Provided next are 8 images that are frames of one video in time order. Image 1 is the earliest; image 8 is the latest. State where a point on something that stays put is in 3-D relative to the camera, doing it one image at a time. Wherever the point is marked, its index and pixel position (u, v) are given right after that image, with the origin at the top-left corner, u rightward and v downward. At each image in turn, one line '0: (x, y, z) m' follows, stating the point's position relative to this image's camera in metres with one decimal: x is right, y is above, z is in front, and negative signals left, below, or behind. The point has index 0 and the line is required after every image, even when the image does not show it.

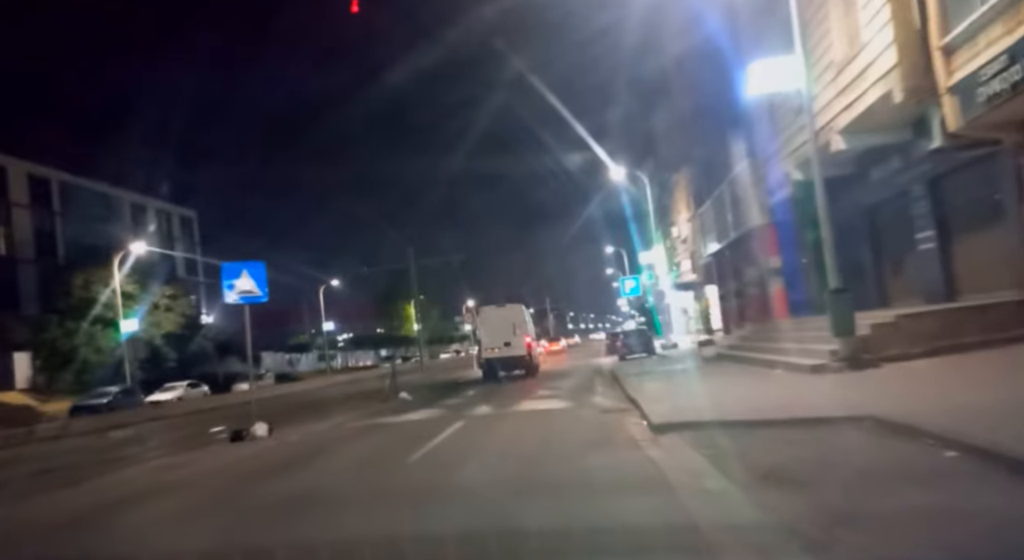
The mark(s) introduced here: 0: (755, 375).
0: (+6.5, -2.6, +20.1) m
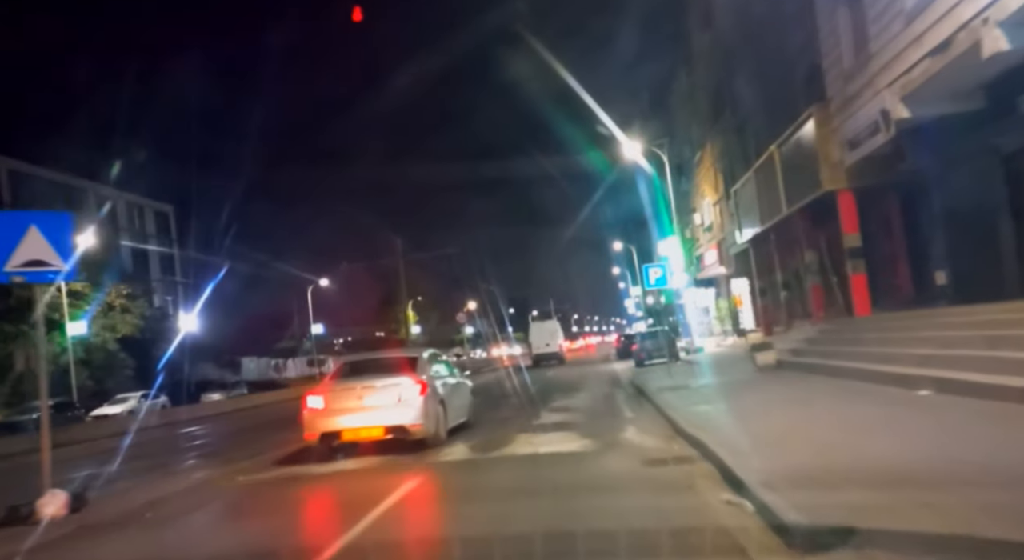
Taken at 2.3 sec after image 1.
0: (+6.4, -2.2, +13.4) m
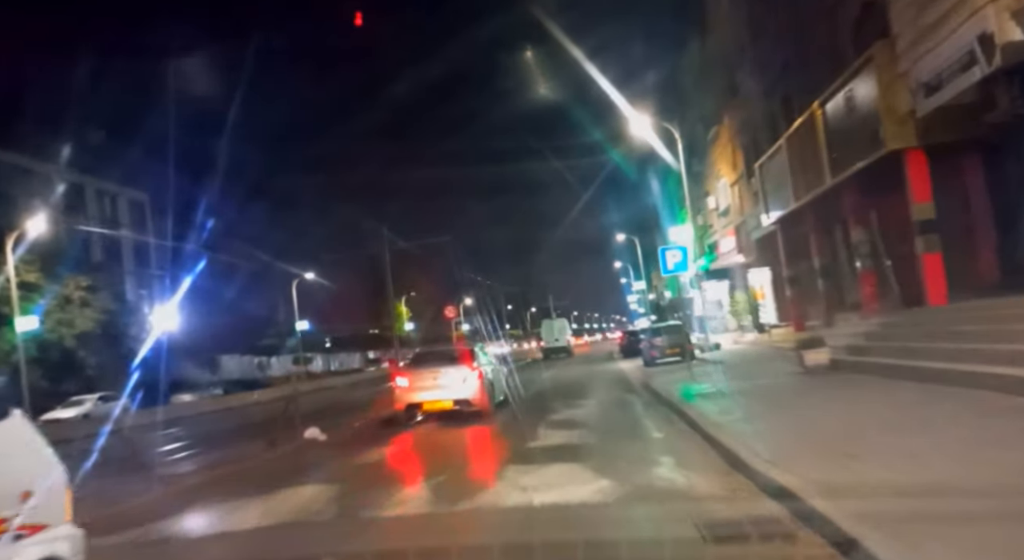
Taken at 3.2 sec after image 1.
0: (+6.2, -1.7, +9.3) m
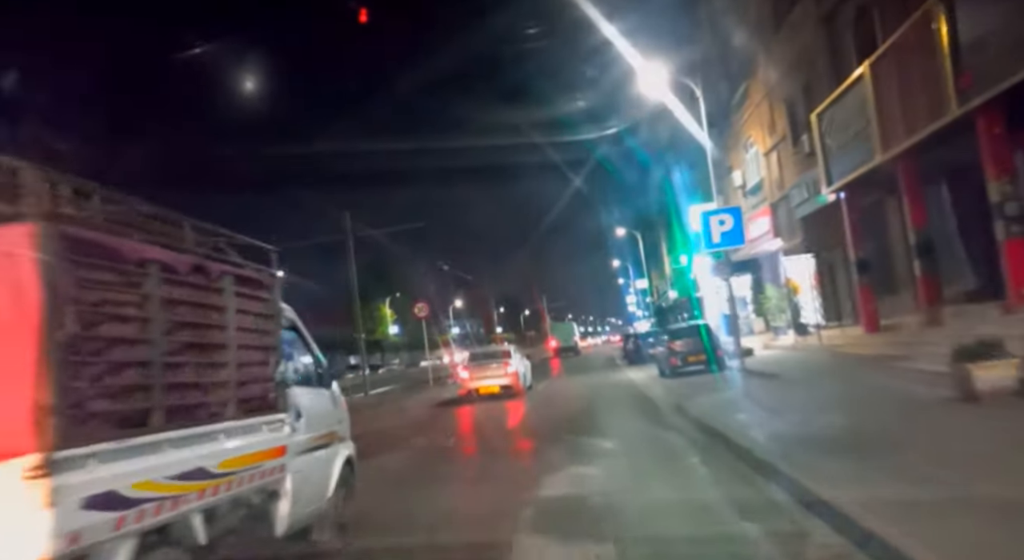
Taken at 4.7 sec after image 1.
0: (+5.7, -1.2, +2.3) m
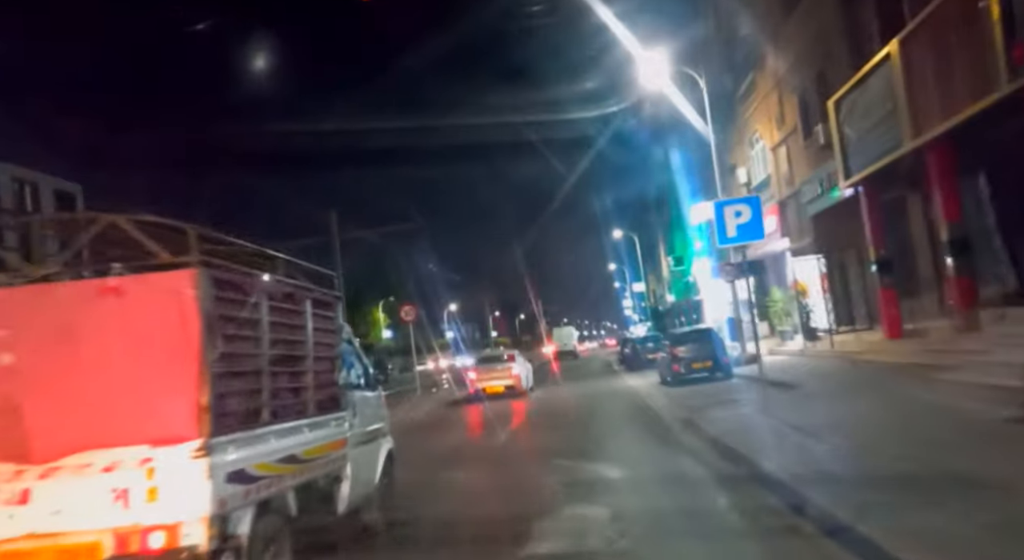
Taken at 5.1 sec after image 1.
0: (+5.6, -1.1, +0.5) m
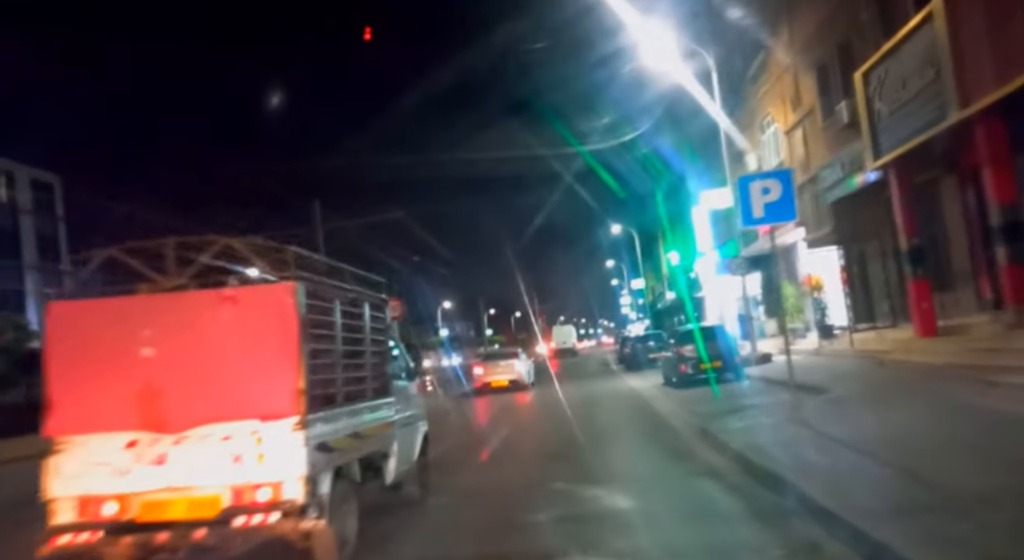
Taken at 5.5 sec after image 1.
0: (+5.5, -1.0, -1.5) m
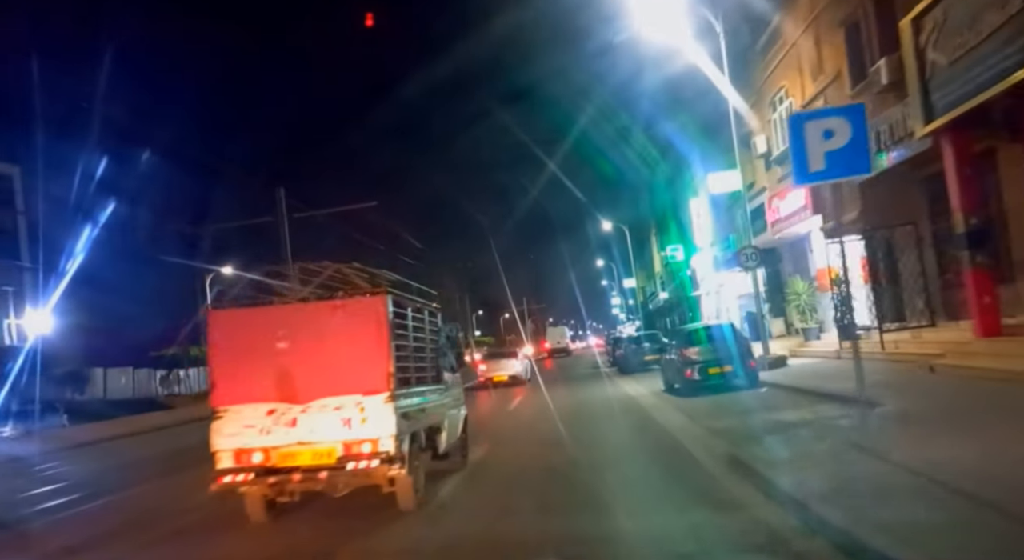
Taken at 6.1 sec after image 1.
0: (+5.3, -0.7, -4.7) m
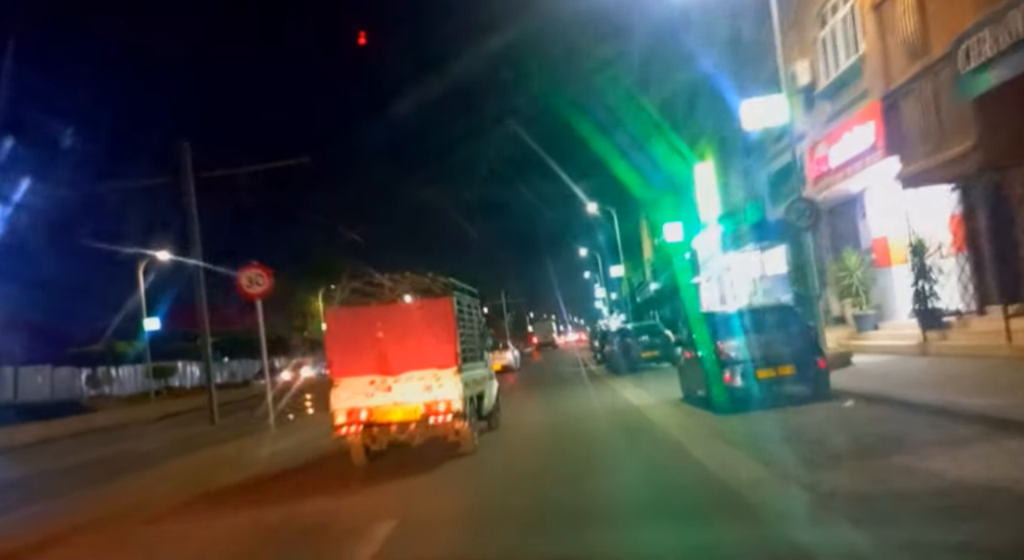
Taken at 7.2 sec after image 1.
0: (+5.1, -0.1, -11.5) m
